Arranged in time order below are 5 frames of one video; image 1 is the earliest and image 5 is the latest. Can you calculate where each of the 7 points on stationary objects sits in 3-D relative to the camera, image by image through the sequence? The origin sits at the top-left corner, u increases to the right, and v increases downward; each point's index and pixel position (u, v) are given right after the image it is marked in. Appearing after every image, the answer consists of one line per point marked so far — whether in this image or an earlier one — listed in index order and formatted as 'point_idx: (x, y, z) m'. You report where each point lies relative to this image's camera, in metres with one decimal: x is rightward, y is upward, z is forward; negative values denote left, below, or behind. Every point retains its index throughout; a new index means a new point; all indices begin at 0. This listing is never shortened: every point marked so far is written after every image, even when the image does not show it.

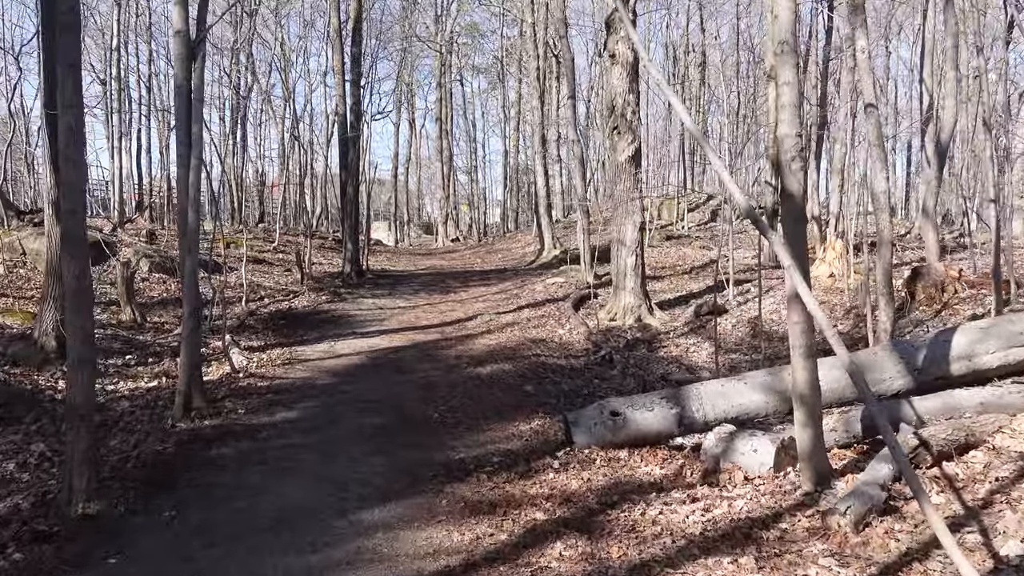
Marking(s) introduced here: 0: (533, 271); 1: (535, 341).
0: (+0.4, +0.3, +18.0) m
1: (+0.3, -0.6, +10.6) m
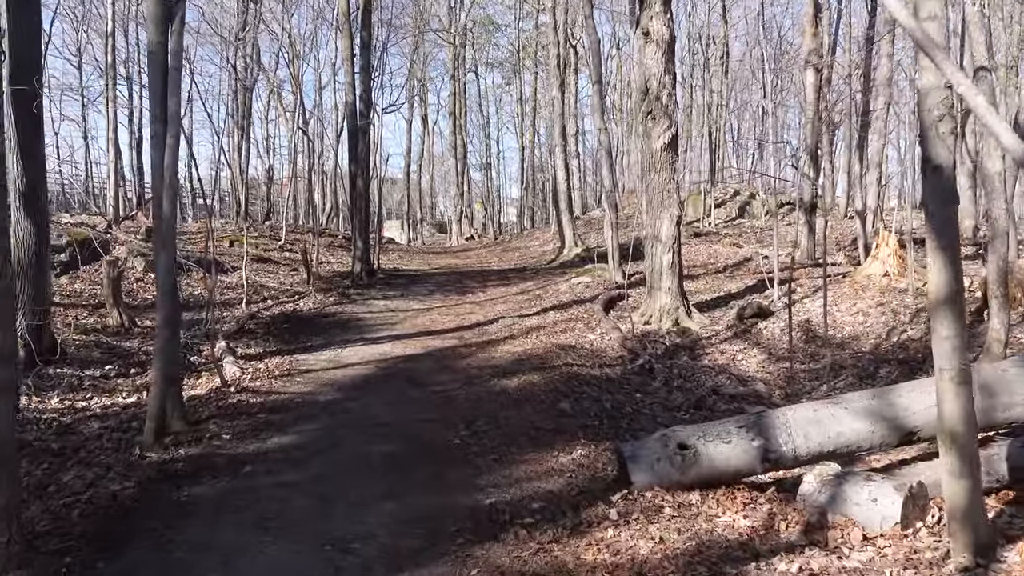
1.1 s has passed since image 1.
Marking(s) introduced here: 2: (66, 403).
0: (+0.7, +0.3, +16.9) m
1: (+0.5, -0.6, +9.5) m
2: (-3.2, -0.8, +7.0) m
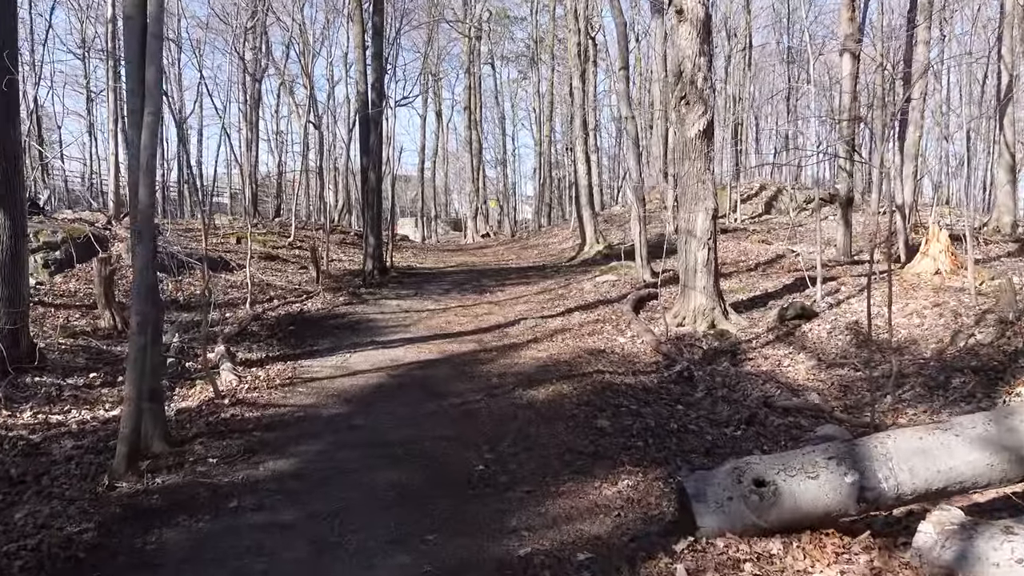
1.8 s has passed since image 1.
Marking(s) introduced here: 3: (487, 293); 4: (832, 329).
0: (+1.1, +0.3, +16.1) m
1: (+0.7, -0.6, +8.7) m
2: (-3.0, -0.8, +6.2) m
3: (-0.3, -0.1, +13.2) m
4: (+3.2, -0.4, +9.6) m
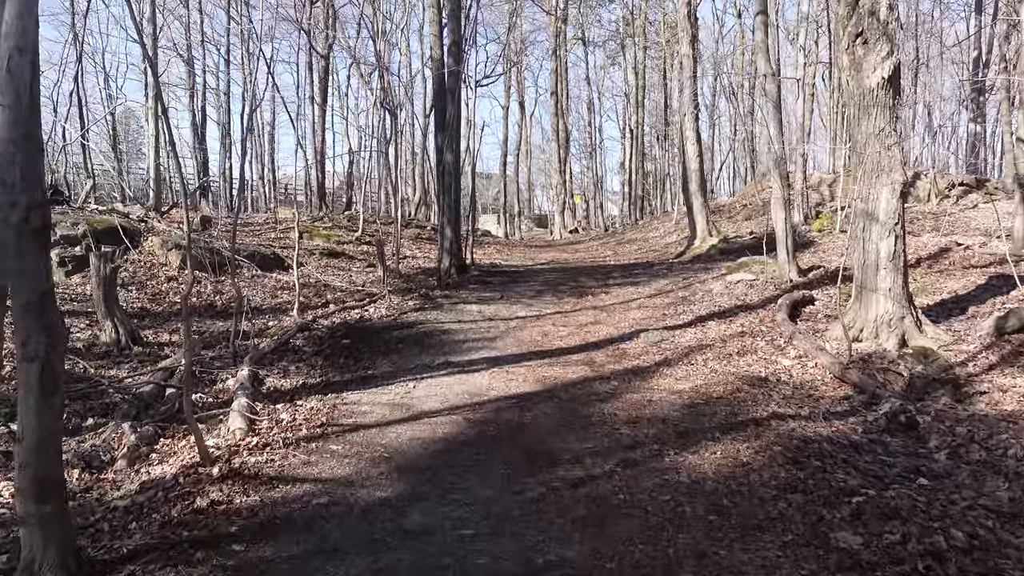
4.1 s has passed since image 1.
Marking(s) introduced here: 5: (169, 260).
0: (+2.5, +0.3, +13.5) m
1: (+1.5, -0.6, +6.2) m
2: (-2.4, -0.8, +4.0) m
3: (+0.8, -0.1, +10.8) m
4: (+4.0, -0.4, +6.9) m
5: (-3.9, +0.3, +11.0) m
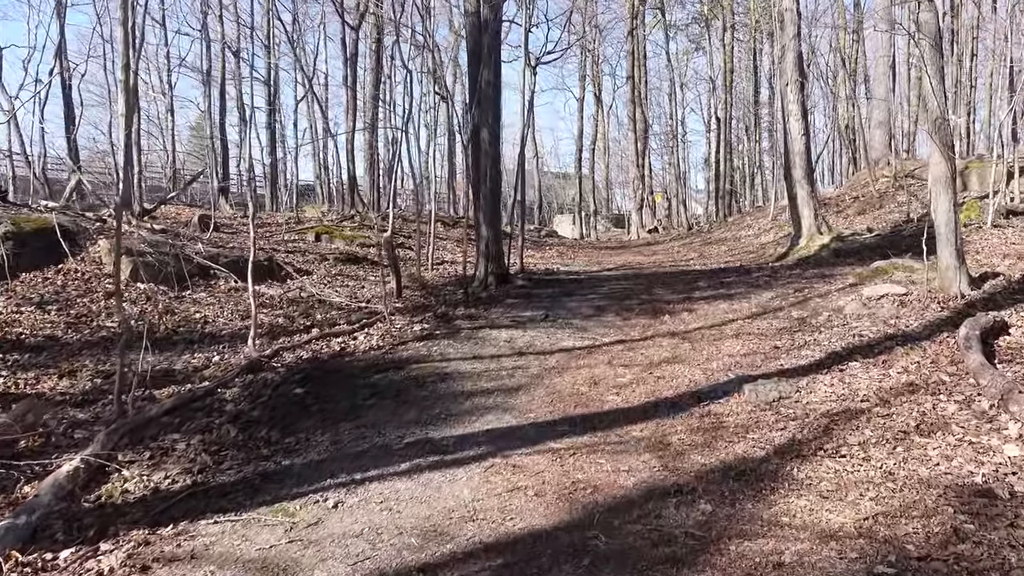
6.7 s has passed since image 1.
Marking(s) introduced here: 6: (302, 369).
0: (+3.1, +0.2, +10.5) m
1: (+1.5, -0.7, +3.3) m
2: (-2.6, -1.0, +1.4) m
3: (+1.2, -0.2, +7.8) m
4: (+4.1, -0.5, +3.7) m
5: (-3.4, +0.2, +8.5) m
6: (-1.3, -0.5, +6.2) m
